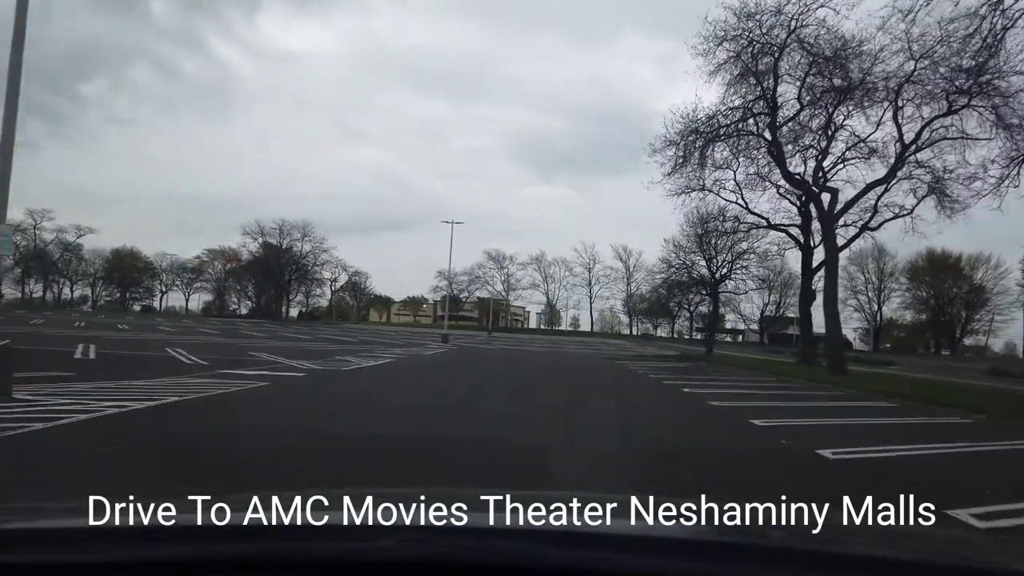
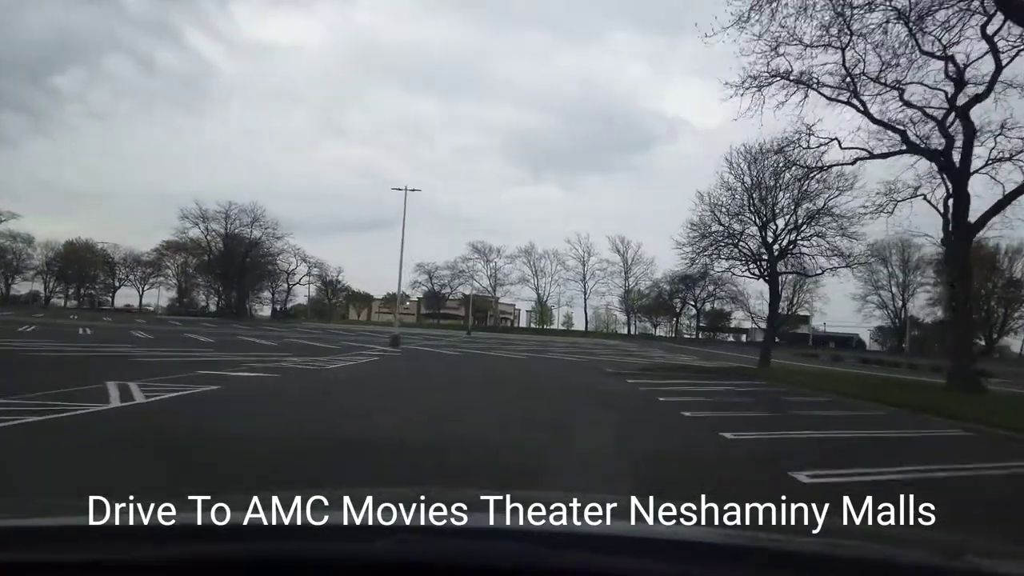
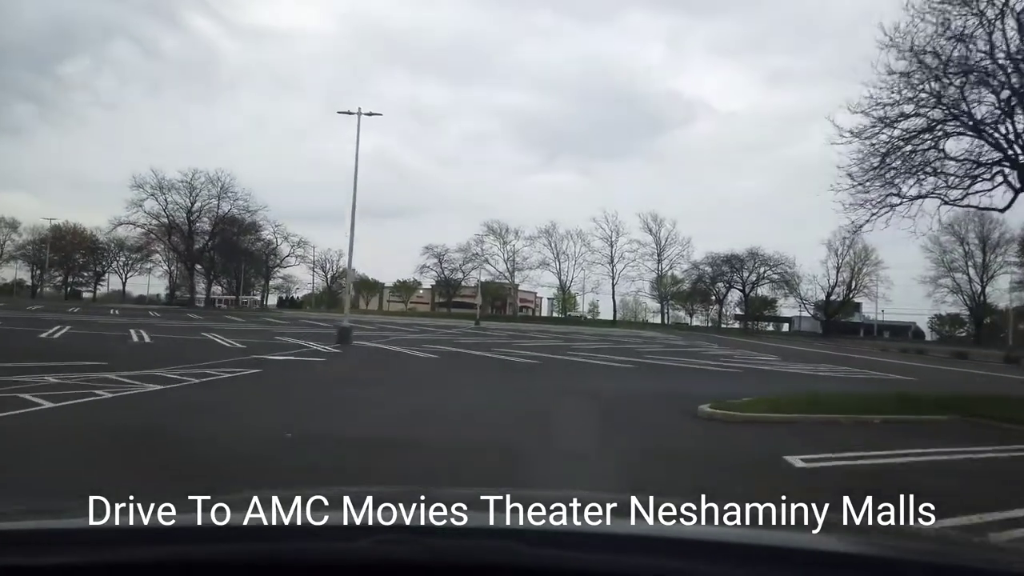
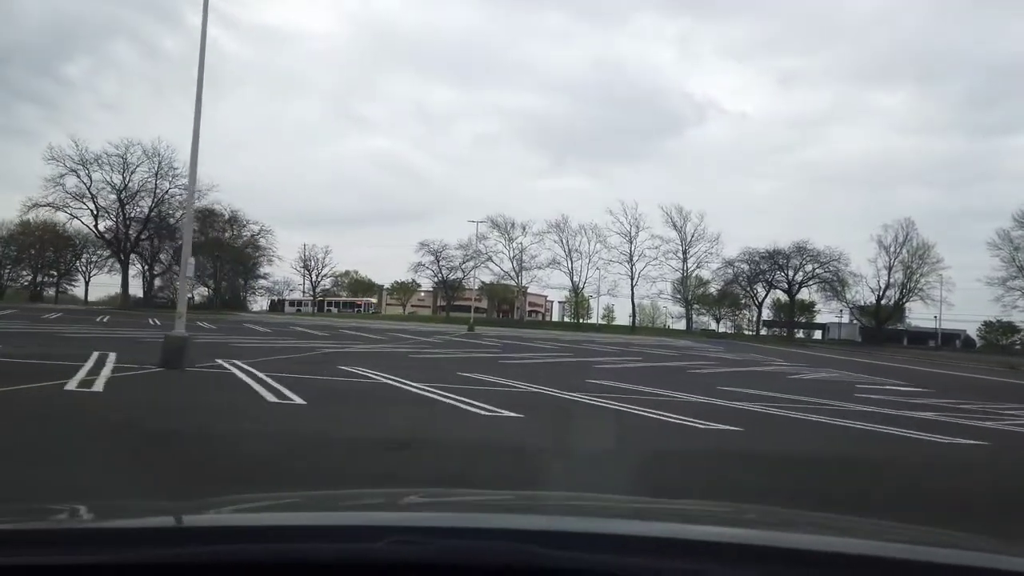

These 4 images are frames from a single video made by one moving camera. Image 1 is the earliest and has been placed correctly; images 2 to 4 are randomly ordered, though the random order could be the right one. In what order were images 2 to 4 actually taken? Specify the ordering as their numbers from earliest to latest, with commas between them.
2, 3, 4
